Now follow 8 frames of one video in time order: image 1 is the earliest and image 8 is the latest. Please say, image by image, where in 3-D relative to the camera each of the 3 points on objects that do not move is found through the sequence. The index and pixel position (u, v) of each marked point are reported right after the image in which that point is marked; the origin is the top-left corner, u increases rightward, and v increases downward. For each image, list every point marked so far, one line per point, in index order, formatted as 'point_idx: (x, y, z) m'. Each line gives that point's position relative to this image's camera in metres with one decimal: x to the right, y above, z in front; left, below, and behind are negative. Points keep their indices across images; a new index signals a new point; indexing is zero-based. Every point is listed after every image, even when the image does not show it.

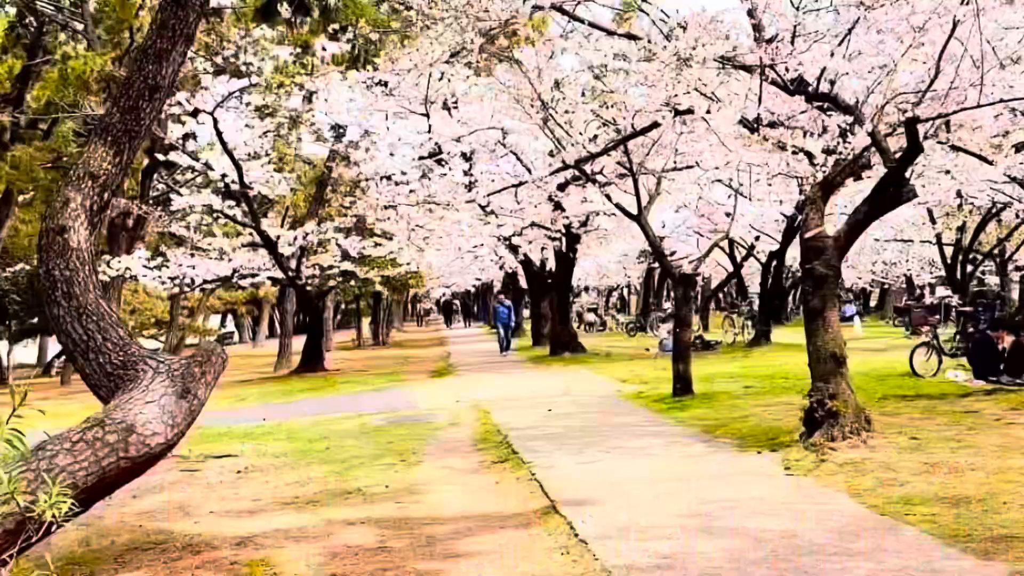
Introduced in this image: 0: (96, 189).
0: (-2.0, +0.5, +5.3) m
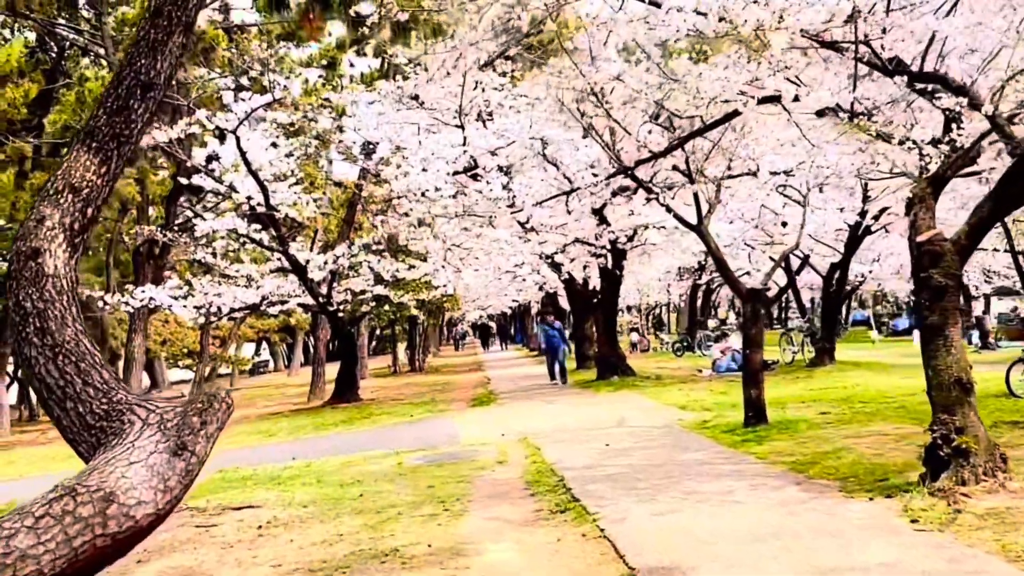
0: (-1.8, +0.4, +4.4) m
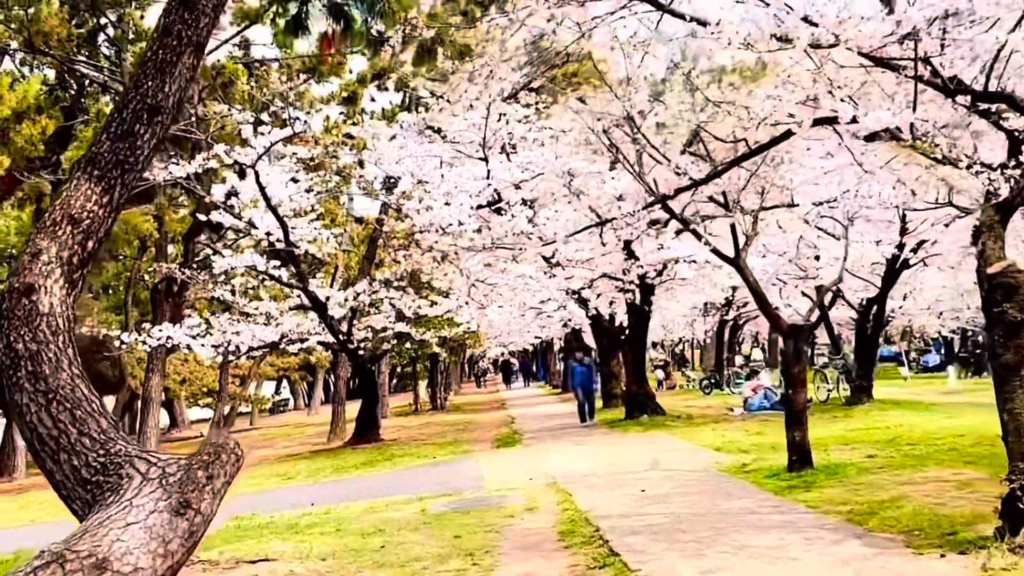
0: (-1.7, +0.2, +4.1) m
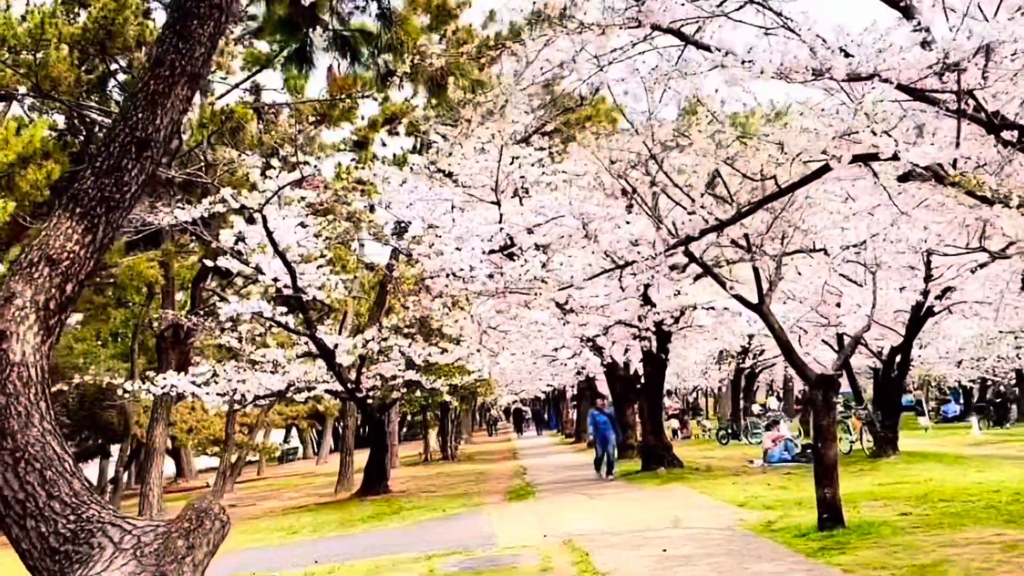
0: (-1.6, 0.0, +3.7) m
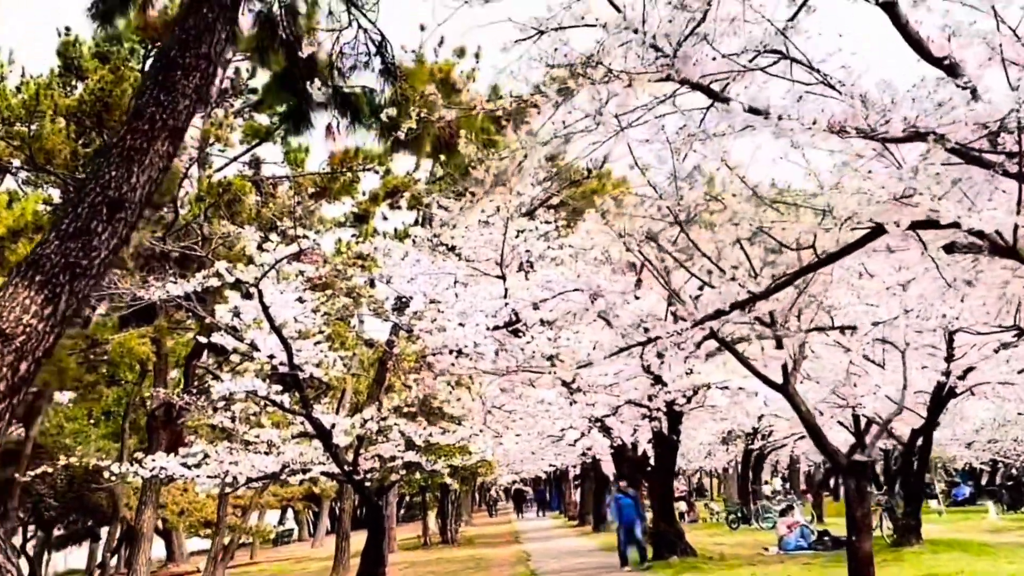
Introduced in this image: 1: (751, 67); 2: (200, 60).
0: (-1.5, -0.2, +3.3) m
1: (+1.0, +0.9, +4.5) m
2: (-1.2, +0.9, +4.1) m
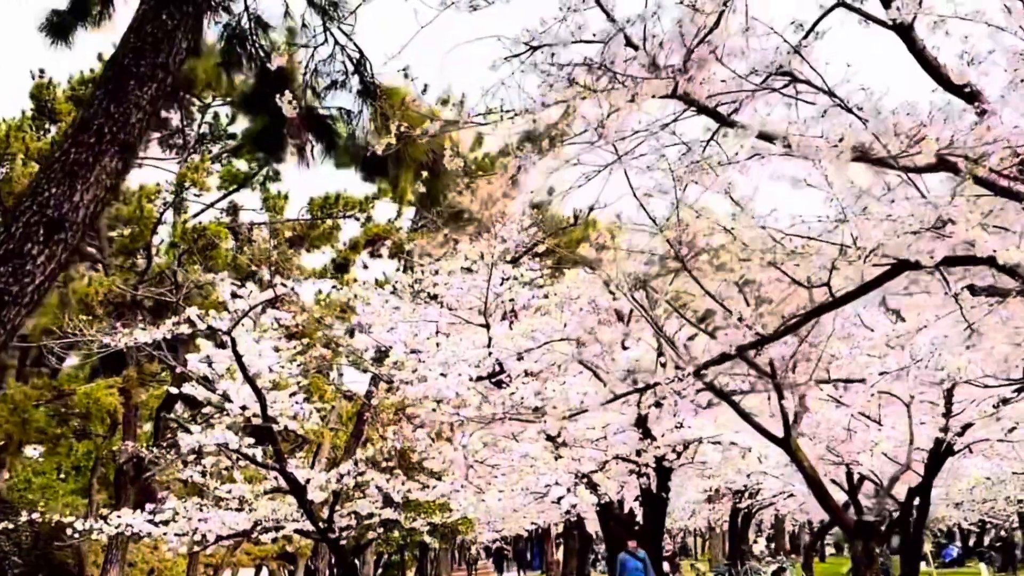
0: (-1.6, -0.3, +2.8) m
1: (+1.0, +0.8, +4.1) m
2: (-1.2, +0.7, +3.7) m
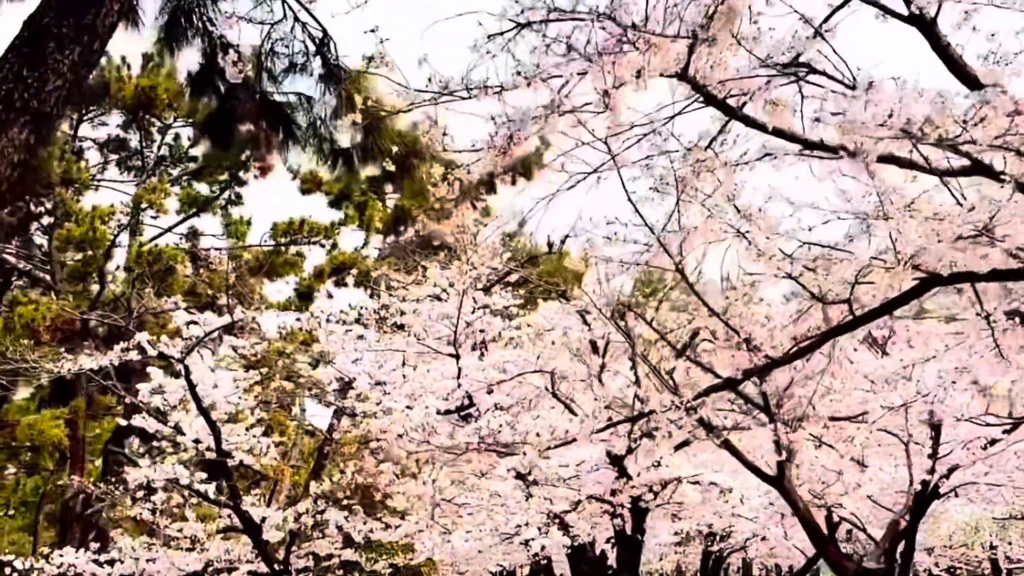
0: (-1.6, -0.2, +2.2) m
1: (+0.9, +0.7, +3.6) m
2: (-1.3, +0.7, +3.1) m
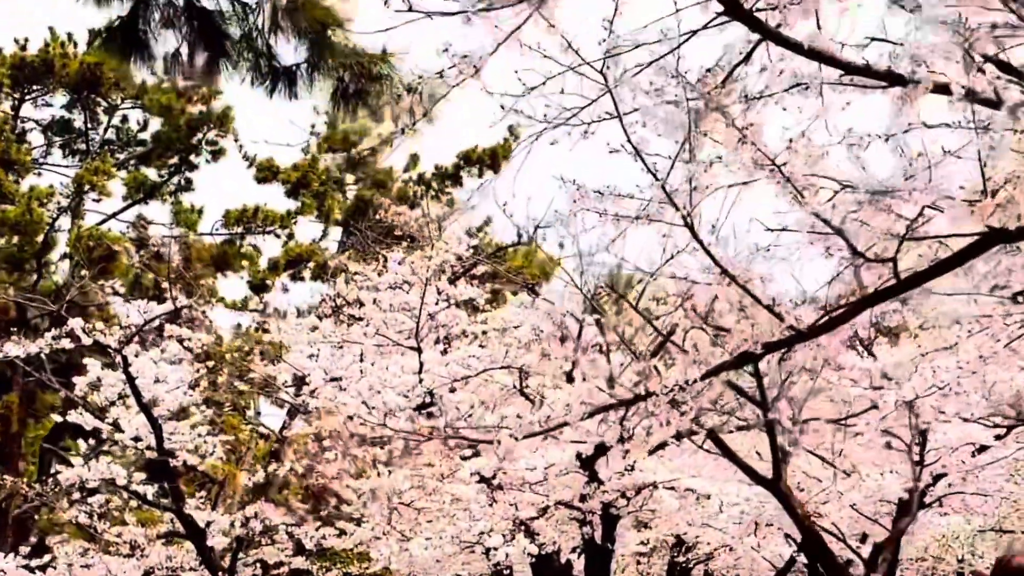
0: (-1.6, 0.0, +1.5) m
1: (+0.9, +0.9, +3.0) m
2: (-1.3, +0.9, +2.4) m
